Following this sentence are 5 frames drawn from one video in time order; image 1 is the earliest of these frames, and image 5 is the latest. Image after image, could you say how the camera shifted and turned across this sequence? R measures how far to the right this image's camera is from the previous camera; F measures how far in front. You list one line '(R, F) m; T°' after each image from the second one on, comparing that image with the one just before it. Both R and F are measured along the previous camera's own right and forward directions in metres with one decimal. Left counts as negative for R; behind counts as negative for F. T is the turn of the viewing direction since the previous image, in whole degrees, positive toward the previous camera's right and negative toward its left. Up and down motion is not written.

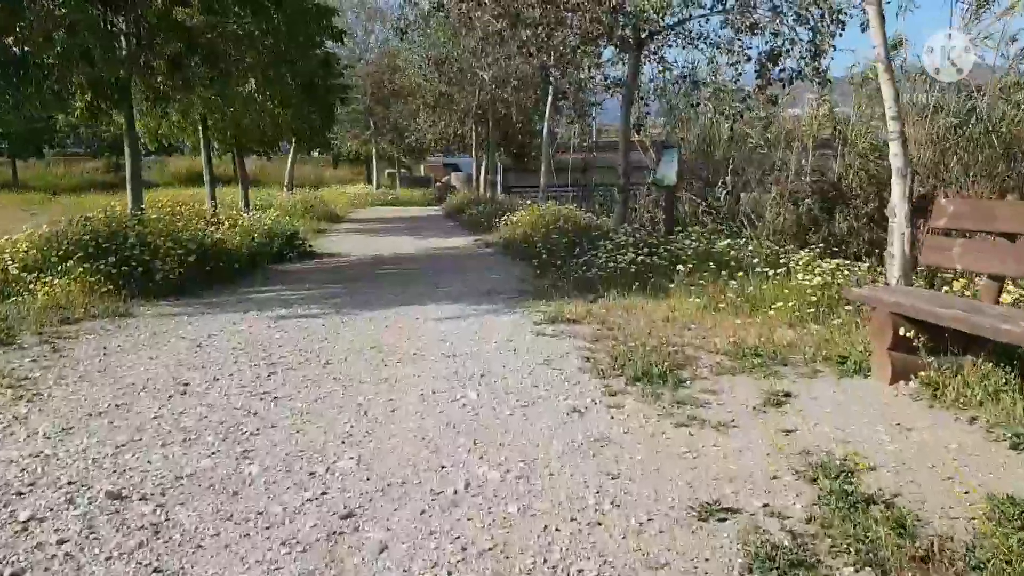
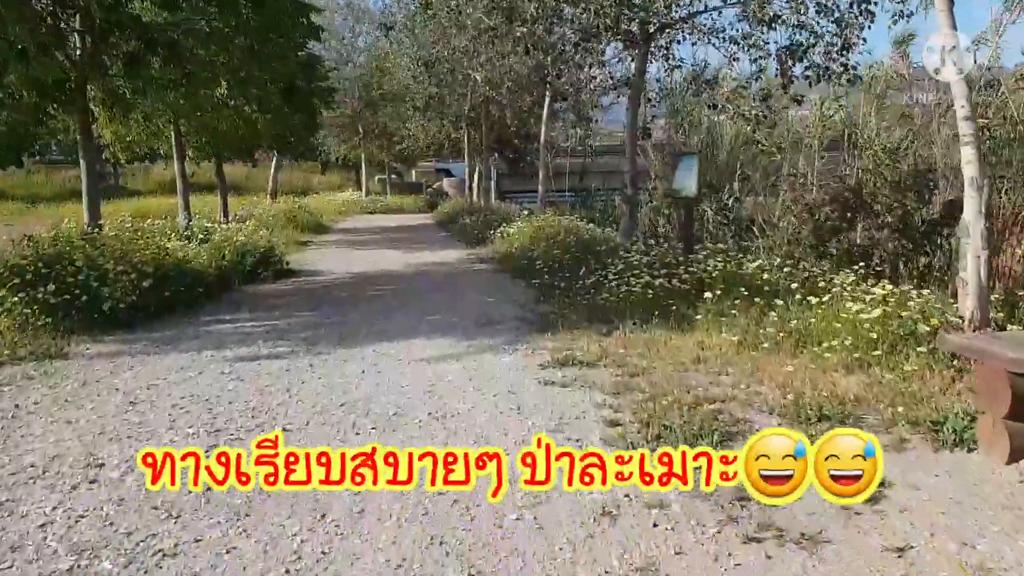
(0.0, +1.2) m; 0°
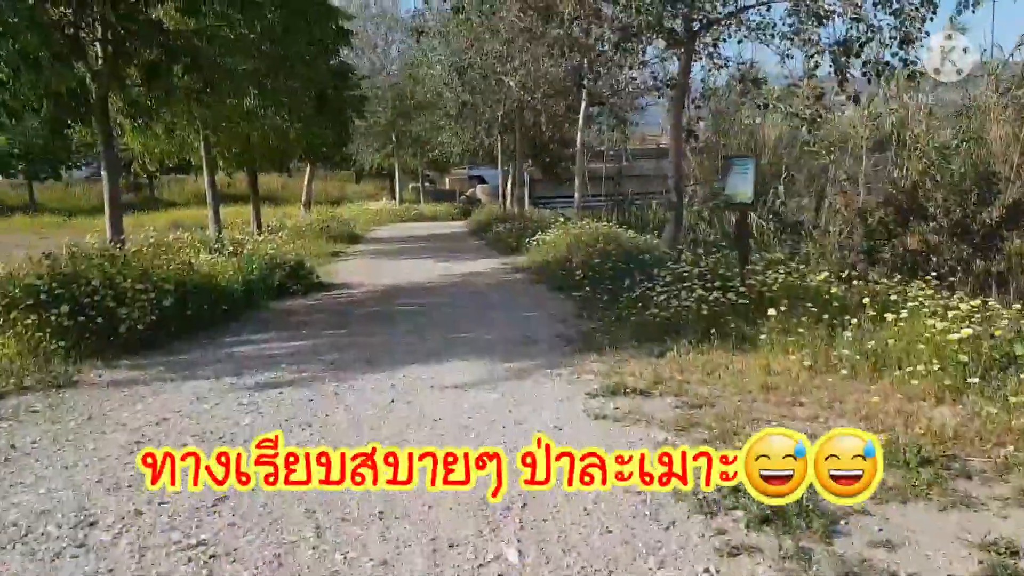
(-0.1, +0.6) m; -2°
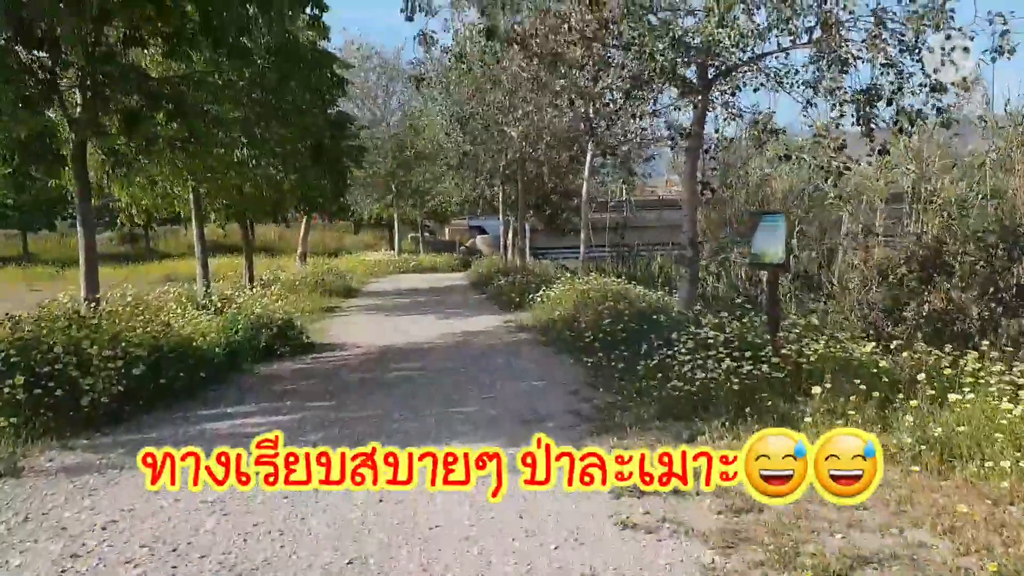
(-0.1, +0.8) m; 0°
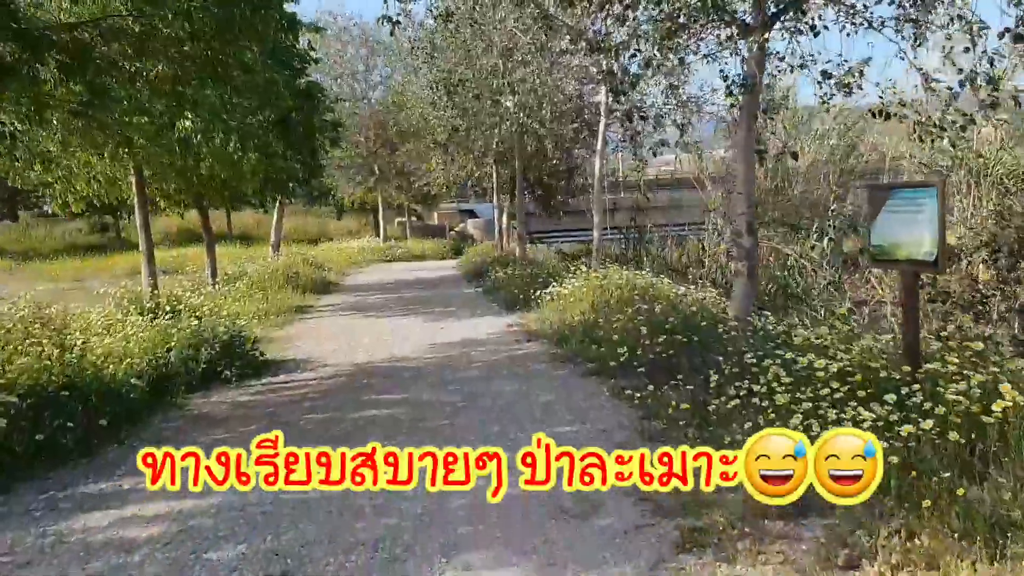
(-0.2, +2.3) m; +1°
